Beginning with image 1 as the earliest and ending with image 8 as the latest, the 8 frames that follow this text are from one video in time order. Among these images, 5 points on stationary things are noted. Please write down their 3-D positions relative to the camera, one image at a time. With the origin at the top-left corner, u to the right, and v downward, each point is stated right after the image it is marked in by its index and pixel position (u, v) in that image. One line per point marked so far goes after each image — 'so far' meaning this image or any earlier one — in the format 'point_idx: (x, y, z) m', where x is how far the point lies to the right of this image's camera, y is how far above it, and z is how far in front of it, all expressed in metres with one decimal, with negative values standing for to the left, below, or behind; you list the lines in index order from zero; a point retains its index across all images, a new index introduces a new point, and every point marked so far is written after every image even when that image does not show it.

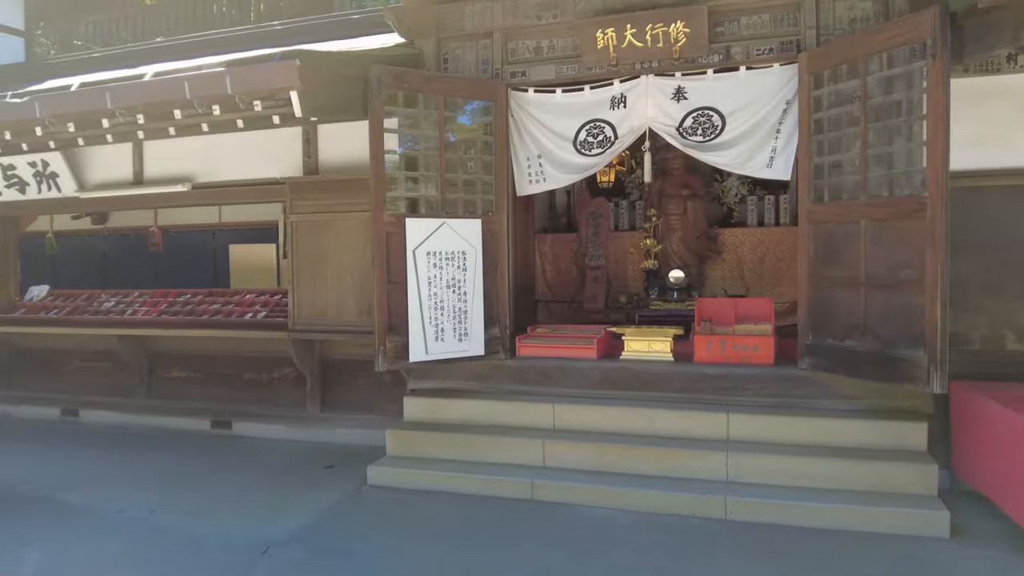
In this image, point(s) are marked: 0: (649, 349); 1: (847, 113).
0: (+0.8, -0.4, +4.5) m
1: (+1.8, +0.9, +4.0) m
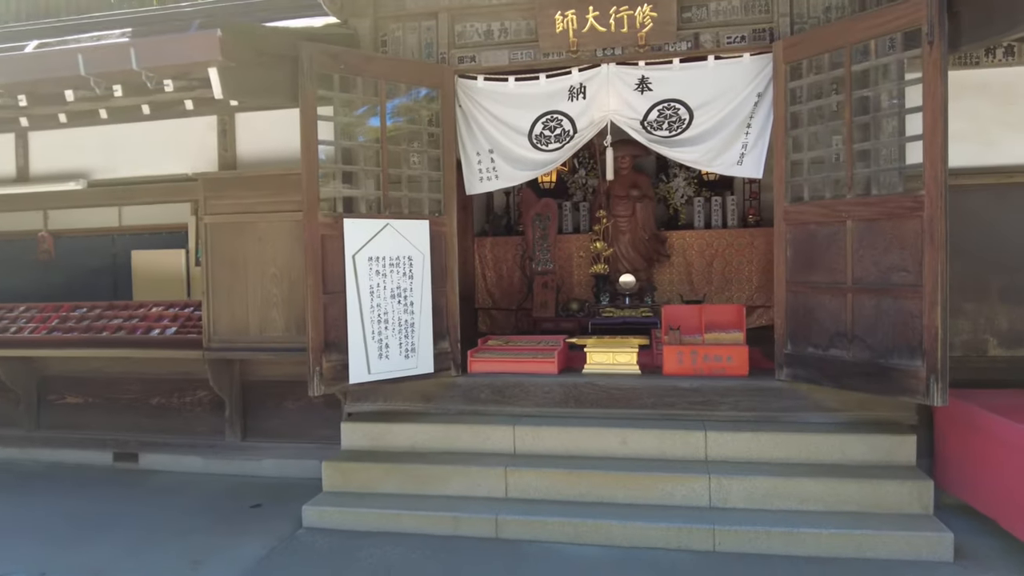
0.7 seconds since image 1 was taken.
0: (+0.5, -0.4, +4.2) m
1: (+1.5, +0.9, +3.7) m
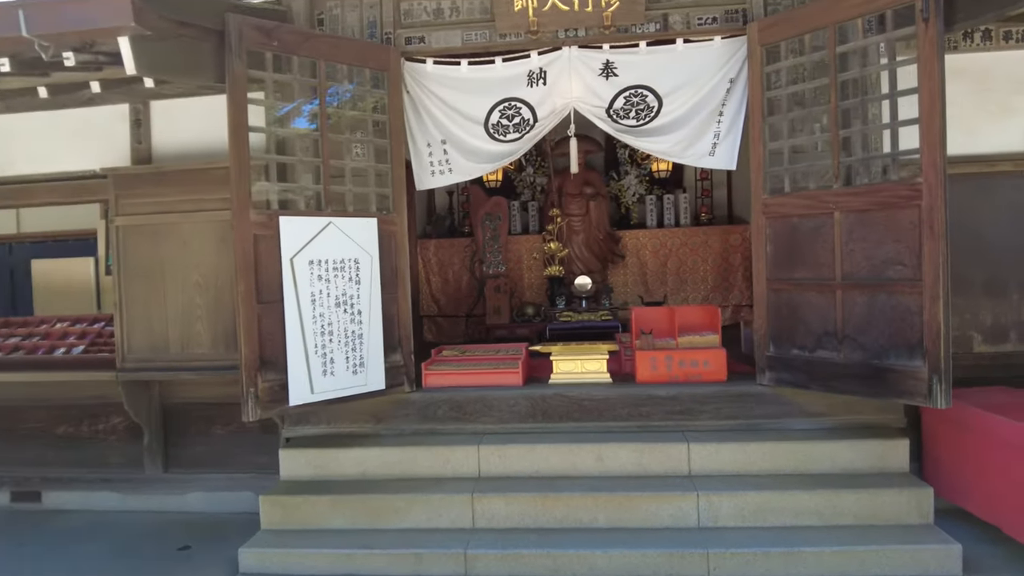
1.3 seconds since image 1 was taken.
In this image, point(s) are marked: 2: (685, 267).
0: (+0.3, -0.4, +3.8) m
1: (+1.4, +0.9, +3.5) m
2: (+1.3, +0.2, +5.8) m
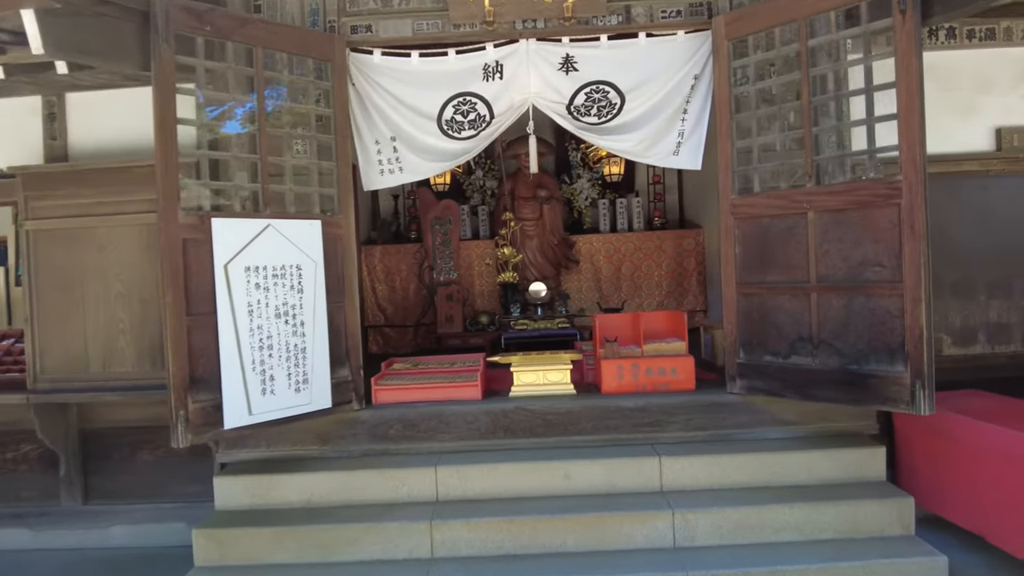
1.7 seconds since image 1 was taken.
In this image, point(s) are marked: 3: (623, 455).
0: (+0.2, -0.4, +3.6) m
1: (+1.2, +0.9, +3.3) m
2: (+0.9, +0.1, +5.7) m
3: (+0.5, -0.7, +3.3) m
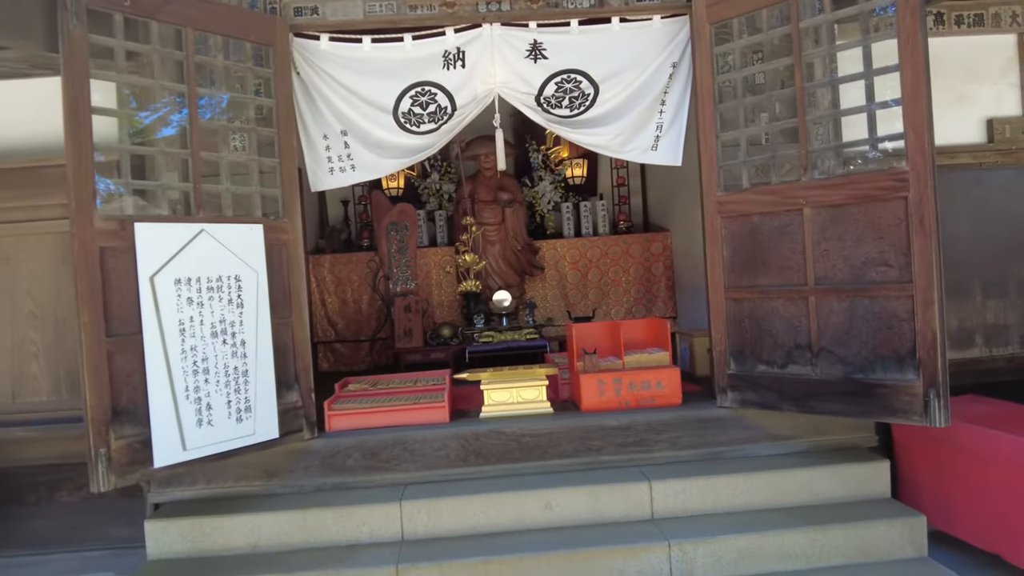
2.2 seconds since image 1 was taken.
0: (0.0, -0.5, +3.3) m
1: (+1.0, +0.9, +3.1) m
2: (+0.7, +0.1, +5.4) m
3: (+0.4, -0.7, +3.0) m
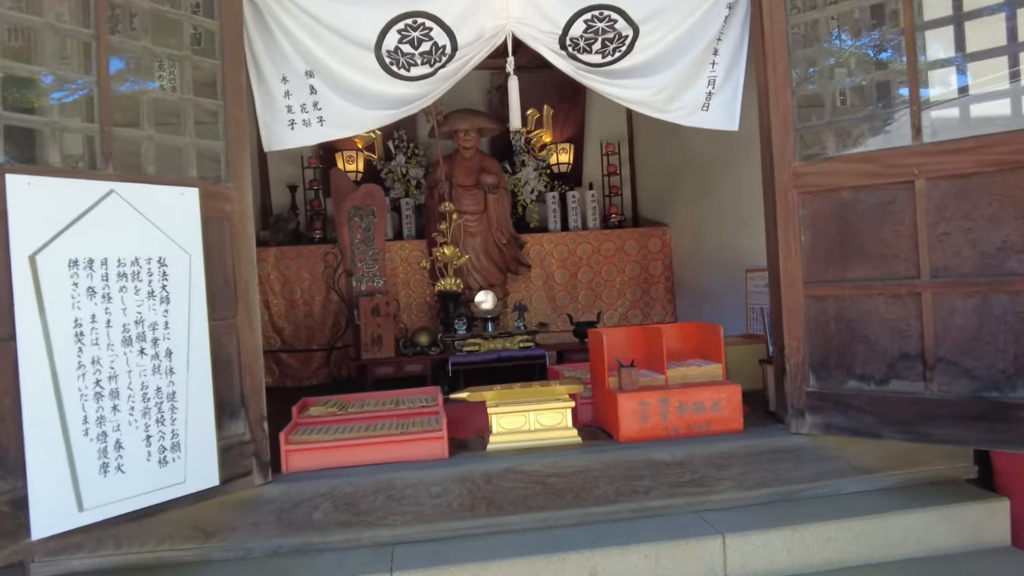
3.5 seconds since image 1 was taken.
0: (+0.1, -0.5, +2.5) m
1: (+1.1, +0.9, +2.5) m
2: (+0.5, +0.1, +4.7) m
3: (+0.5, -0.7, +2.2) m
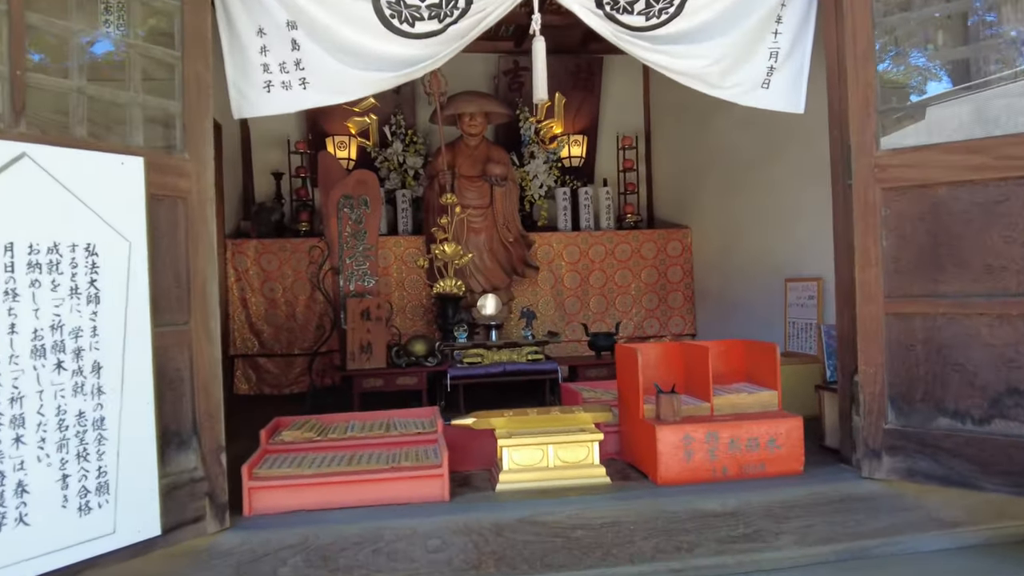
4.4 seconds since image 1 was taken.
0: (+0.1, -0.5, +2.1) m
1: (+1.2, +0.8, +2.0) m
2: (+0.6, 0.0, +4.3) m
3: (+0.5, -0.7, +1.8) m
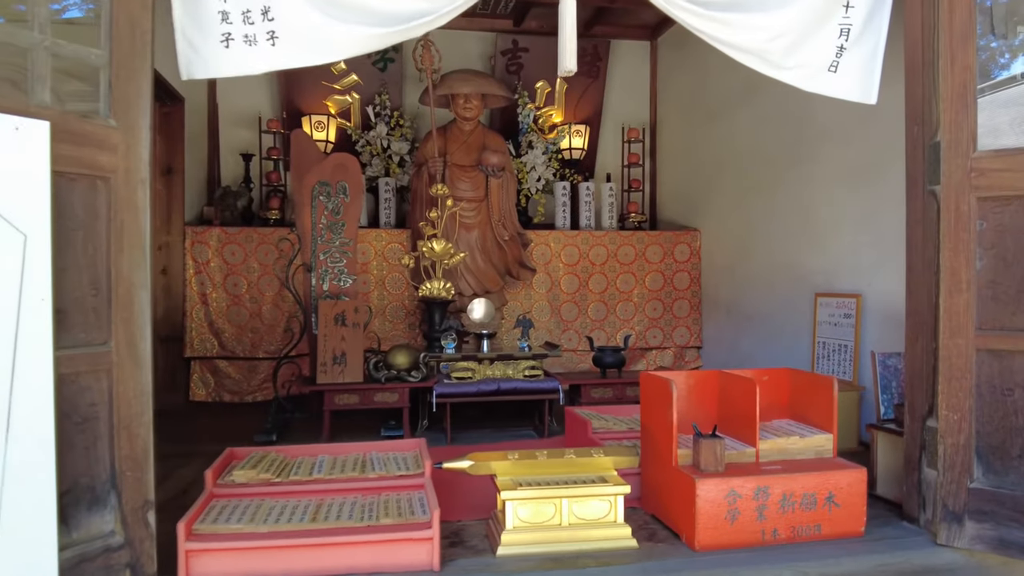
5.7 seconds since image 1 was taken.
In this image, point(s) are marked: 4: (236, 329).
0: (+0.1, -0.5, +1.7) m
1: (+1.2, +0.8, +1.7) m
2: (+0.5, 0.0, +3.9) m
3: (+0.5, -0.8, +1.4) m
4: (-1.2, -0.2, +3.4) m
